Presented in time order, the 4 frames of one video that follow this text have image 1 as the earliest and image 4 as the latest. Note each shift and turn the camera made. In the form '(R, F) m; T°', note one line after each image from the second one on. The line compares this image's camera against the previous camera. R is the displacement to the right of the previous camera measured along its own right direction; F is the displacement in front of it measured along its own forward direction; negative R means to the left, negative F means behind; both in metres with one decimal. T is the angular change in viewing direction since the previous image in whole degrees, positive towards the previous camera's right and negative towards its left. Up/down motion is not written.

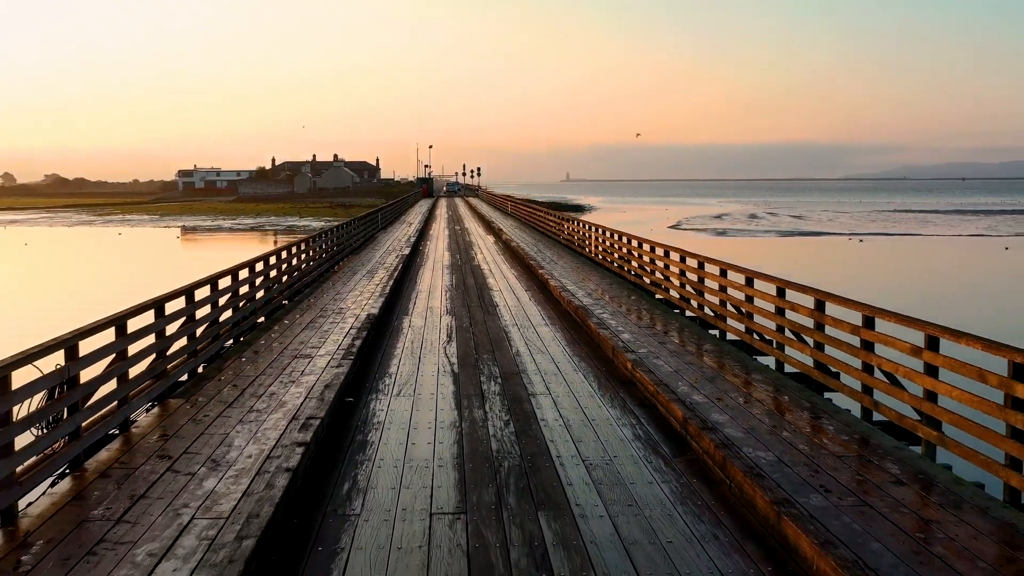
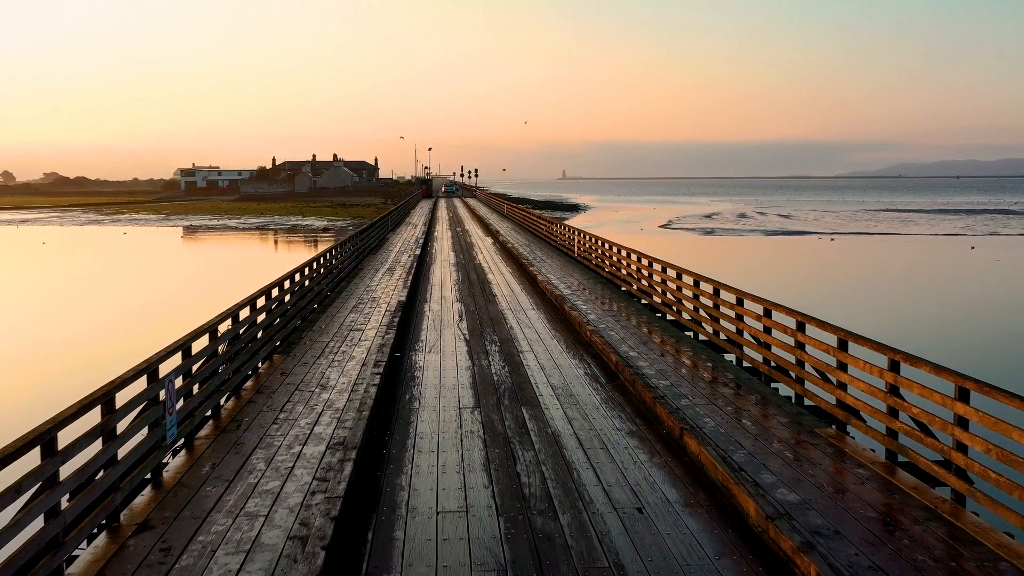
(0.0, -2.7) m; 0°
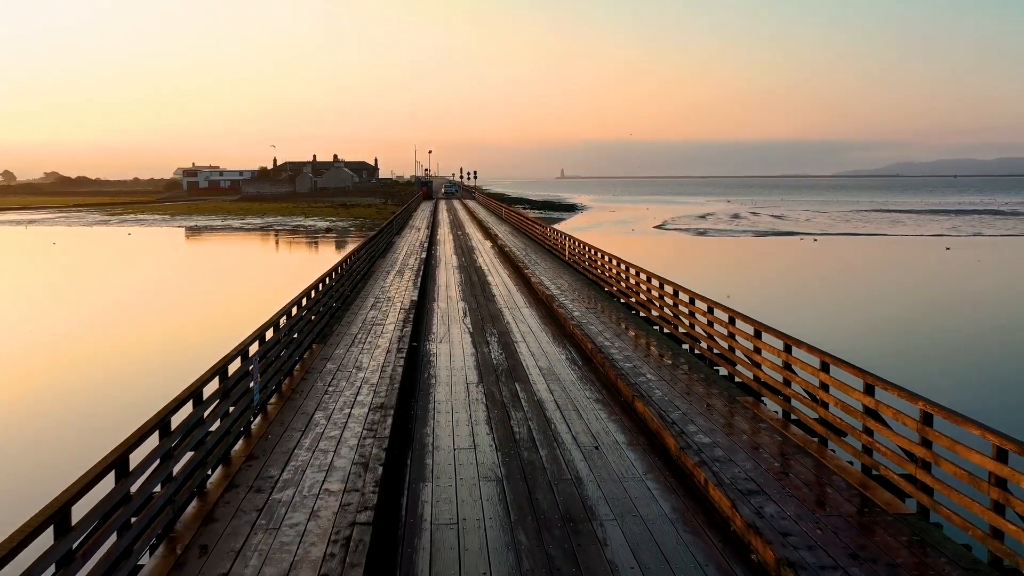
(0.0, -1.8) m; 0°
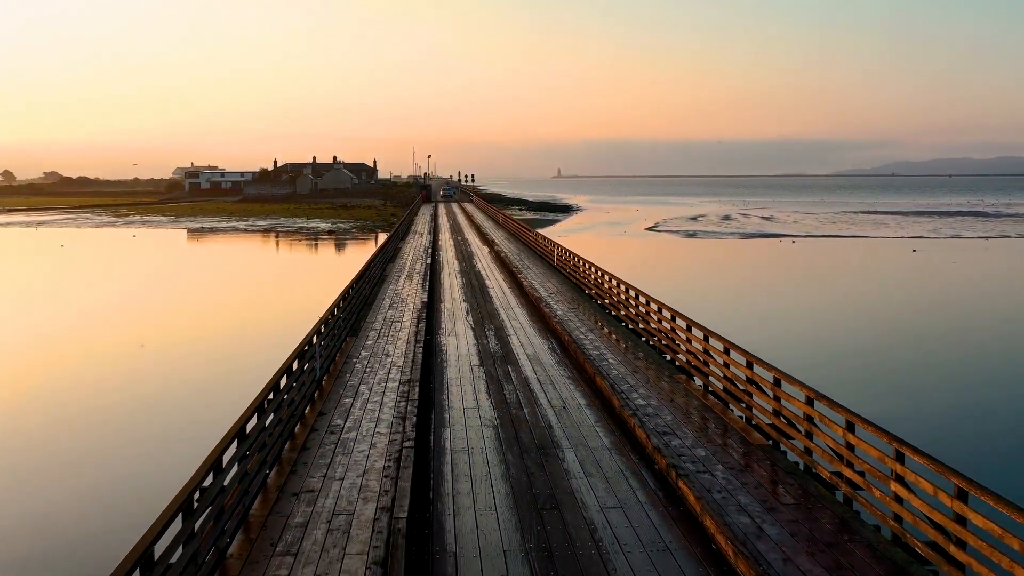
(+0.1, -2.6) m; 0°
